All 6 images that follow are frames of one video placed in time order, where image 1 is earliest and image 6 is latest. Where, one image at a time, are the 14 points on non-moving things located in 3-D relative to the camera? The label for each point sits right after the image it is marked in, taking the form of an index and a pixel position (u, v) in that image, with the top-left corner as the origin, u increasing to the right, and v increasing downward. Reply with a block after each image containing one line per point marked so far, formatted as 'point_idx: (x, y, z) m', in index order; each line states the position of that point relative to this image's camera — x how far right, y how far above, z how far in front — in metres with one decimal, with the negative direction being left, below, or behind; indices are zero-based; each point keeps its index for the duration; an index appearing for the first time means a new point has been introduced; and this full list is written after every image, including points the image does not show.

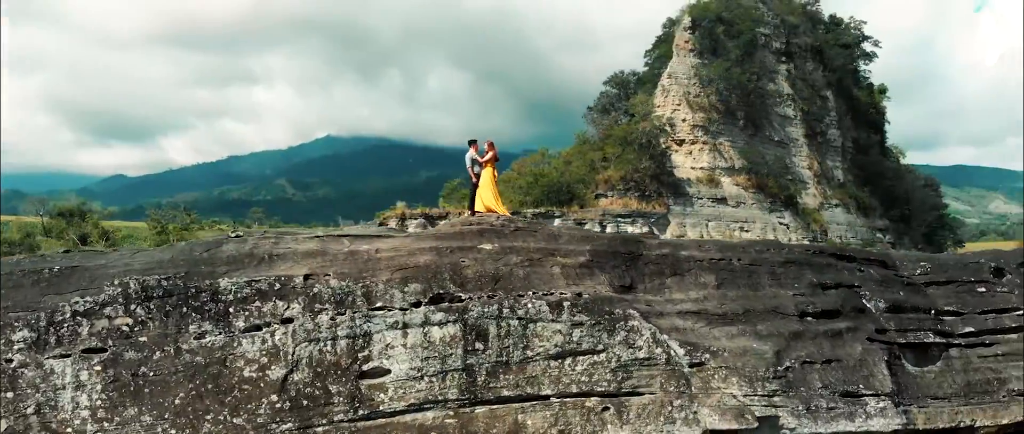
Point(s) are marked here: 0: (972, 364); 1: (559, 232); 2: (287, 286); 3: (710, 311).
0: (+4.8, -1.5, +8.9) m
1: (+0.4, -0.1, +7.4) m
2: (-1.7, -0.5, +6.4) m
3: (+1.7, -0.8, +7.2) m
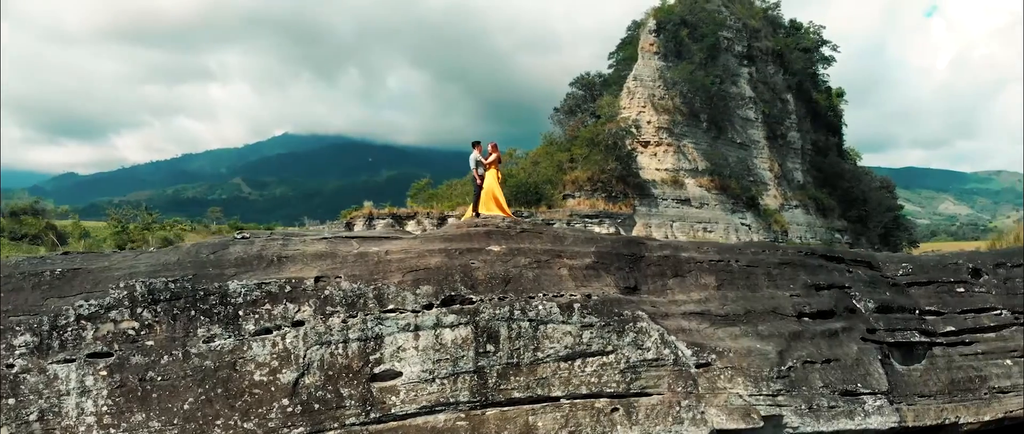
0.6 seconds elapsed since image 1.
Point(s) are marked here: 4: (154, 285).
0: (+4.7, -1.6, +9.2) m
1: (+0.5, -0.2, +7.4) m
2: (-1.6, -0.5, +6.3) m
3: (+1.7, -0.8, +7.3) m
4: (-2.6, -0.5, +6.2) m
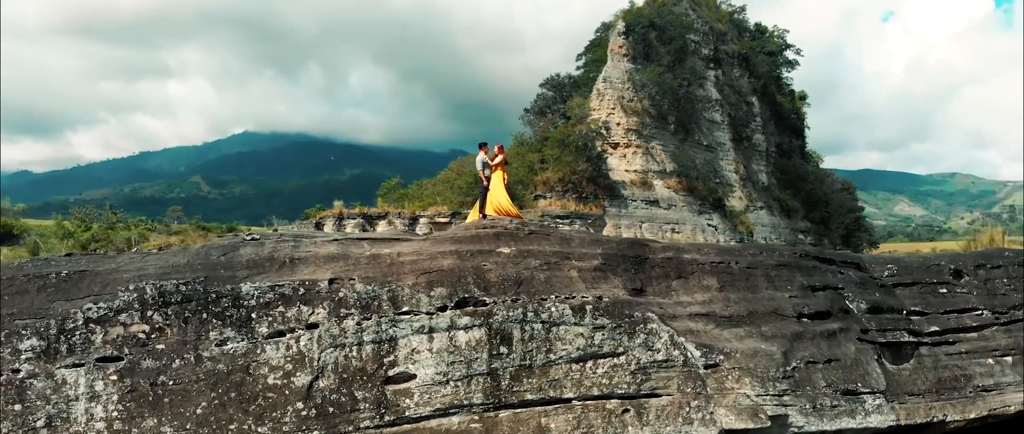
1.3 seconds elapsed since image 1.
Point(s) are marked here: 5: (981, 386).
0: (+4.7, -1.6, +9.4) m
1: (+0.5, -0.2, +7.5) m
2: (-1.4, -0.5, +6.2) m
3: (+1.8, -0.8, +7.4) m
4: (-2.4, -0.5, +6.0) m
5: (+5.2, -1.9, +9.5) m
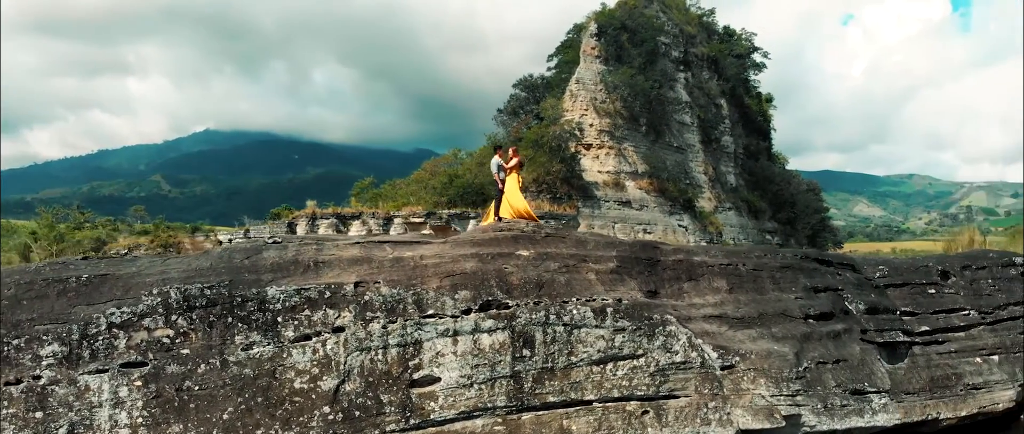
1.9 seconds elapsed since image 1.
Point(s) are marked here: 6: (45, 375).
0: (+4.7, -1.6, +9.7) m
1: (+0.6, -0.2, +7.5) m
2: (-1.3, -0.6, +6.2) m
3: (+1.9, -0.9, +7.5) m
4: (-2.2, -0.5, +6.0) m
5: (+5.2, -1.9, +9.8) m
6: (-3.0, -1.0, +5.6) m
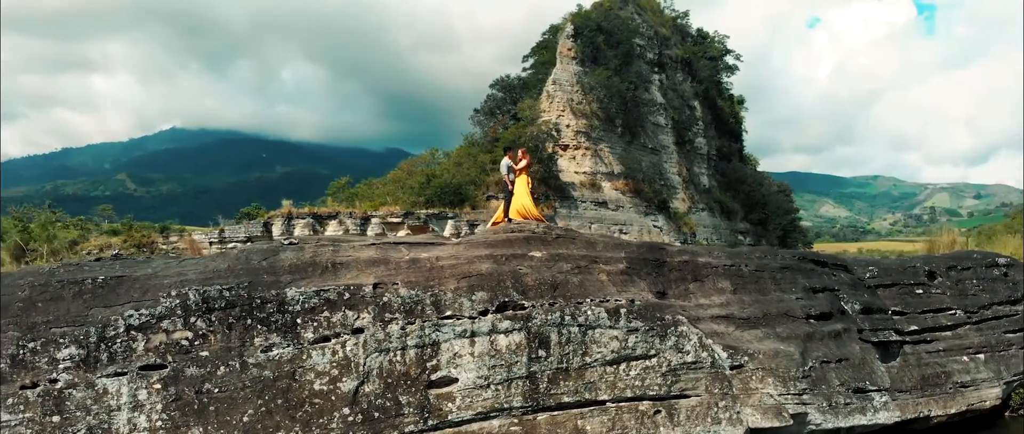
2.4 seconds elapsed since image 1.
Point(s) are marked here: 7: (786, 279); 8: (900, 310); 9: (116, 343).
0: (+4.7, -1.6, +9.9) m
1: (+0.7, -0.2, +7.6) m
2: (-1.1, -0.6, +6.2) m
3: (+2.0, -0.9, +7.6) m
4: (-2.1, -0.5, +5.9) m
5: (+5.2, -1.9, +10.0) m
6: (-2.9, -1.0, +5.5) m
7: (+2.8, -0.6, +8.7) m
8: (+4.7, -1.1, +10.4) m
9: (-2.6, -0.8, +5.7) m
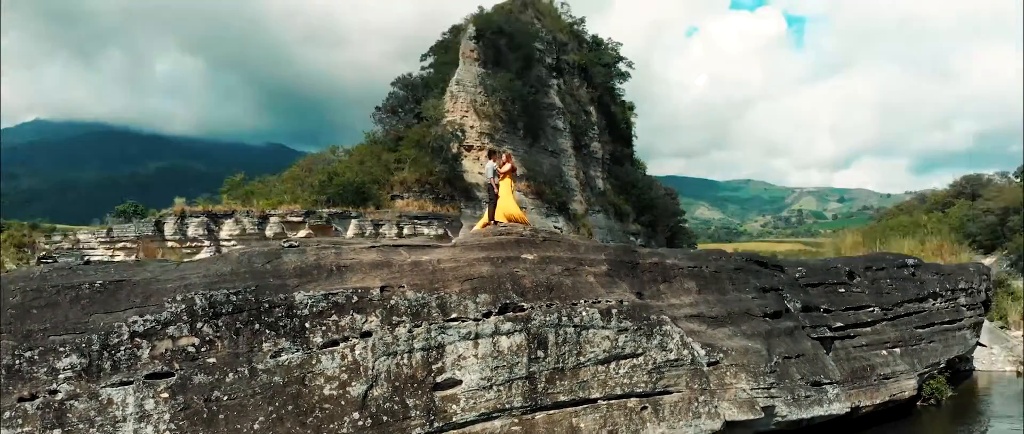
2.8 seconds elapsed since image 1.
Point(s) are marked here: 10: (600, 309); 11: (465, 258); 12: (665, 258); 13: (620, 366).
0: (+4.2, -1.7, +10.6) m
1: (+0.6, -0.2, +7.8) m
2: (-1.1, -0.6, +6.1) m
3: (+1.8, -0.9, +8.0) m
4: (-2.0, -0.5, +5.7) m
5: (+4.6, -2.0, +10.8) m
6: (-2.7, -1.0, +5.2) m
7: (+2.4, -0.7, +9.1) m
8: (+4.1, -1.2, +11.1) m
9: (-2.5, -0.8, +5.4) m
10: (+0.7, -0.8, +7.1) m
11: (-0.4, -0.3, +6.8) m
12: (+1.5, -0.4, +8.5) m
13: (+0.9, -1.2, +7.1) m
